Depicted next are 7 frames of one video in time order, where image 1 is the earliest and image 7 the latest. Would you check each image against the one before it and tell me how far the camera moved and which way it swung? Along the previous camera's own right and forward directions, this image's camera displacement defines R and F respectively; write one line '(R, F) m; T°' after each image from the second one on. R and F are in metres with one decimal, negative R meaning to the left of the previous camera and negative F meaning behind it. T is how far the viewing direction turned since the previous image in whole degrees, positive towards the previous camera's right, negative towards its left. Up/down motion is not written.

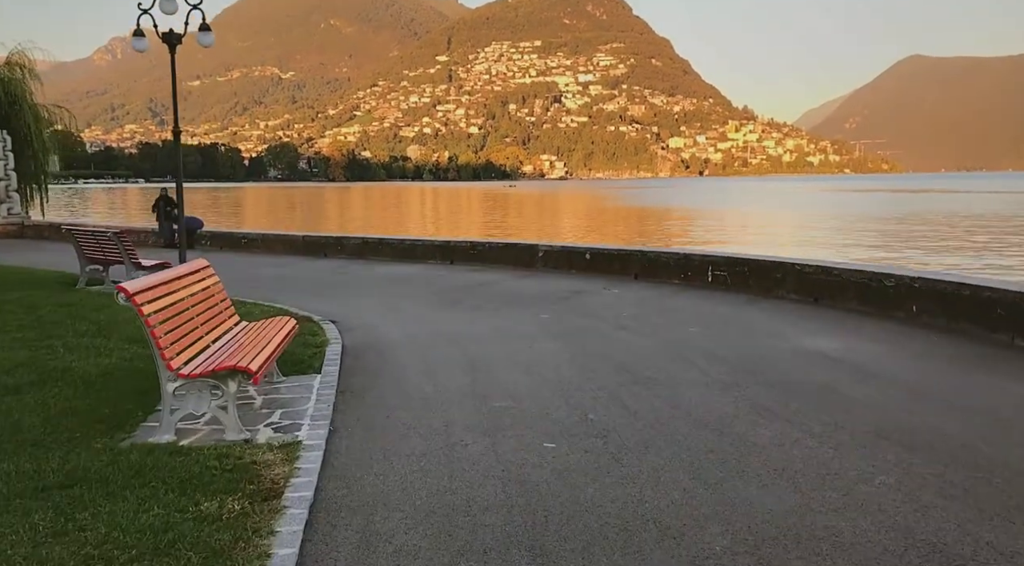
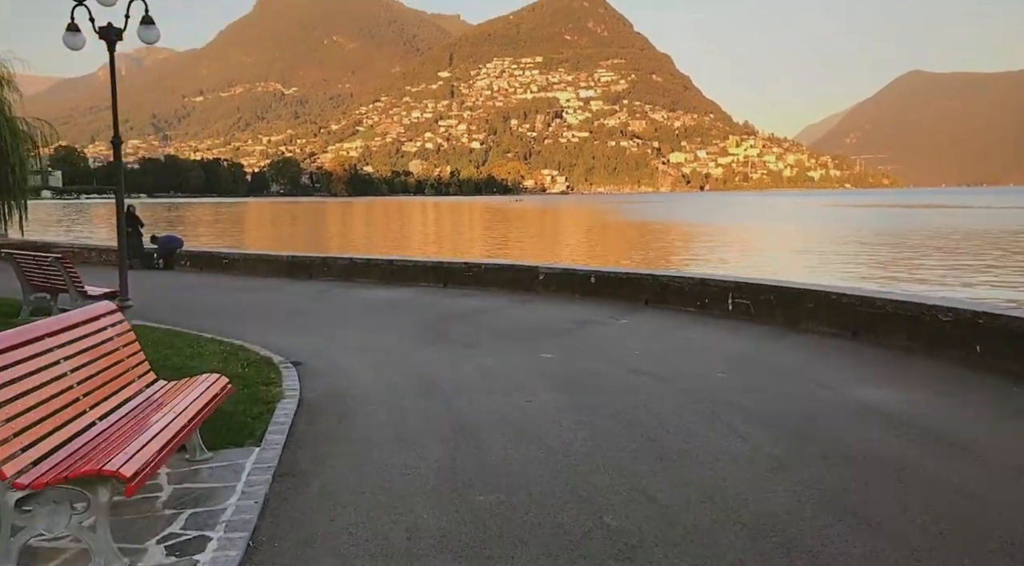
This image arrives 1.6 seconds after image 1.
(+0.1, +1.2) m; 0°
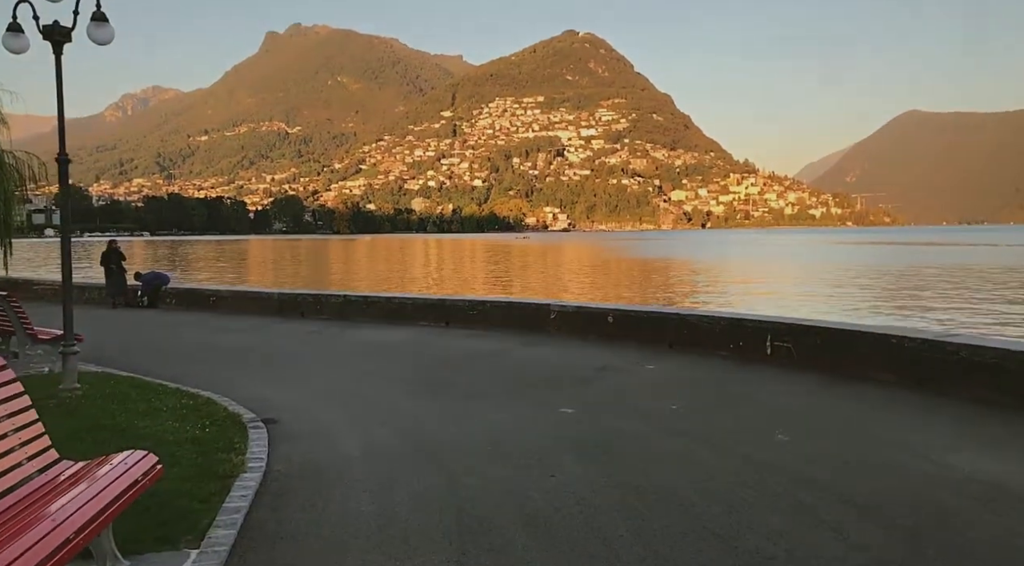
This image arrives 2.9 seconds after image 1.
(-0.1, +1.1) m; 0°
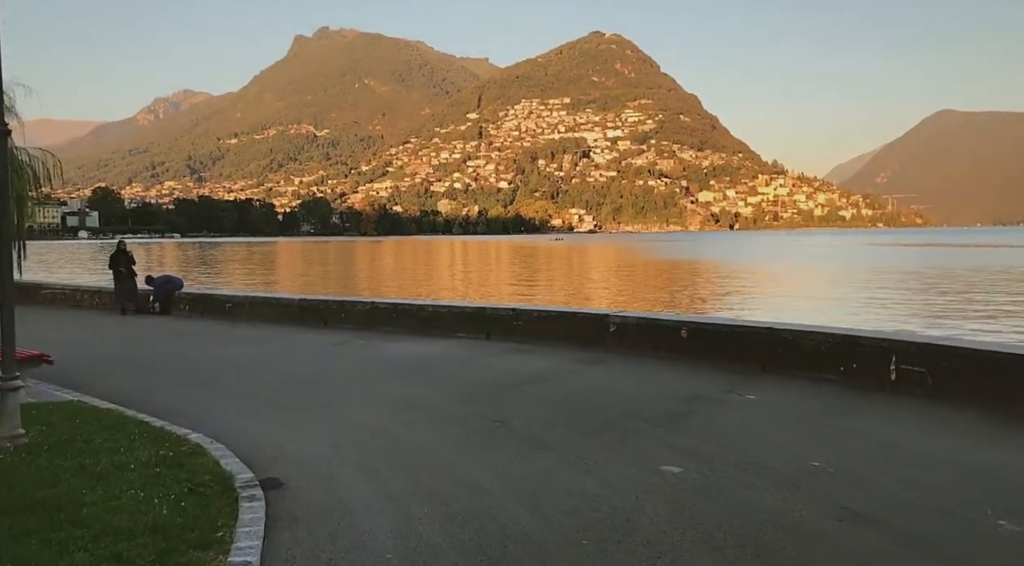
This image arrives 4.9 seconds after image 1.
(-0.4, +1.6) m; -2°
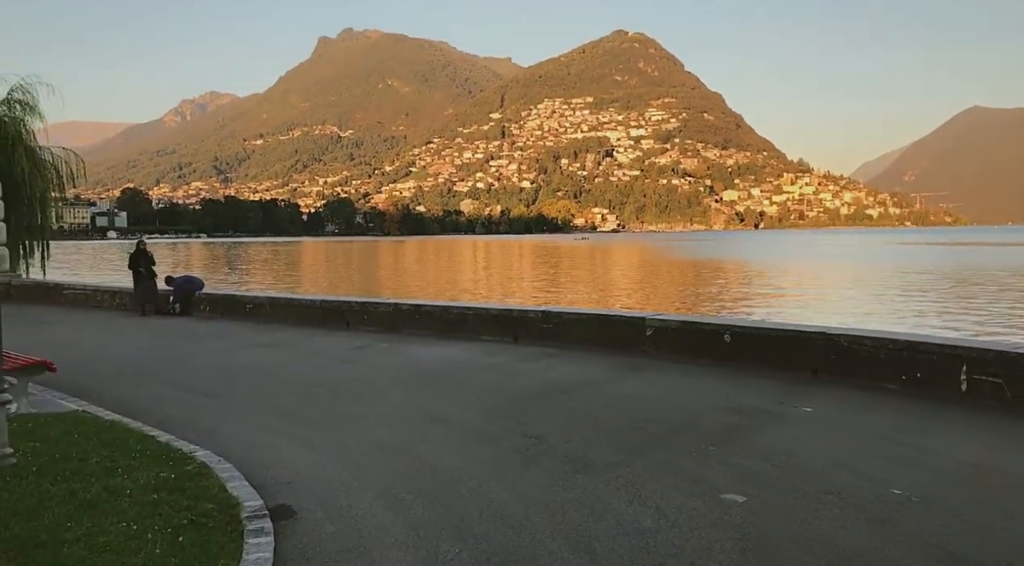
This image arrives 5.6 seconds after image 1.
(-0.1, +0.5) m; -2°
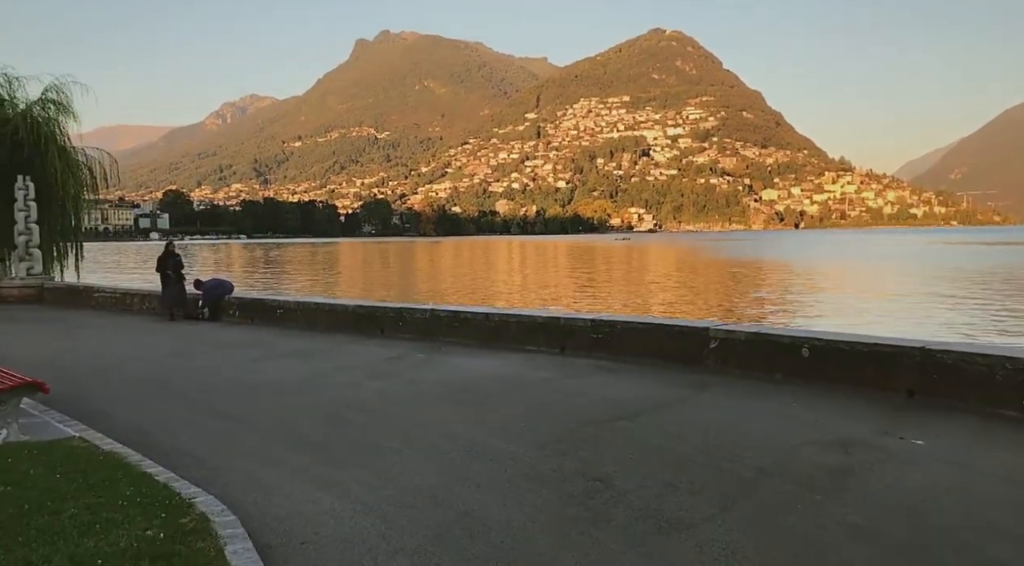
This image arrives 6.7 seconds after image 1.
(-0.1, +0.9) m; -3°
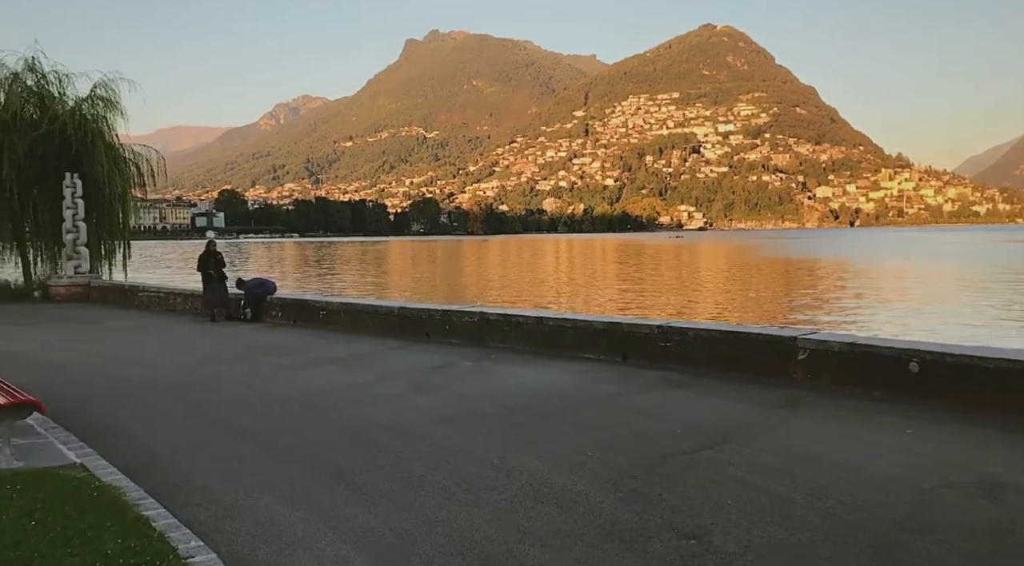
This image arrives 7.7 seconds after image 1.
(-0.1, +0.9) m; -4°
